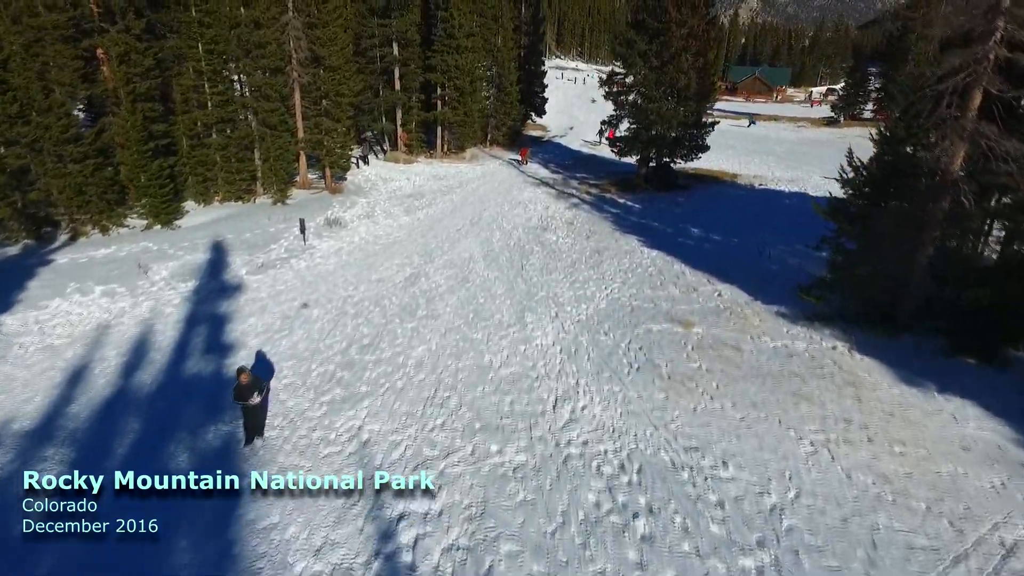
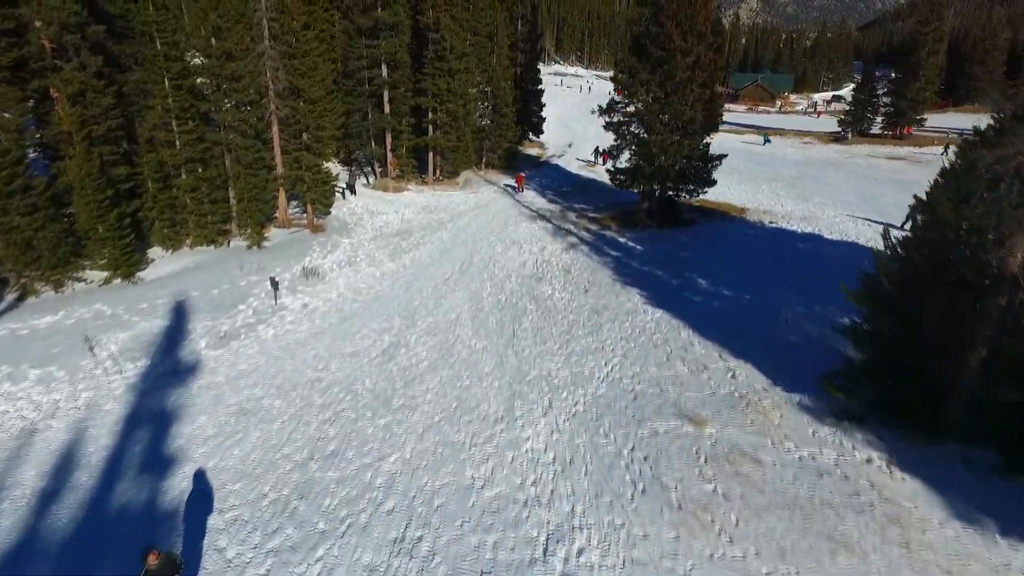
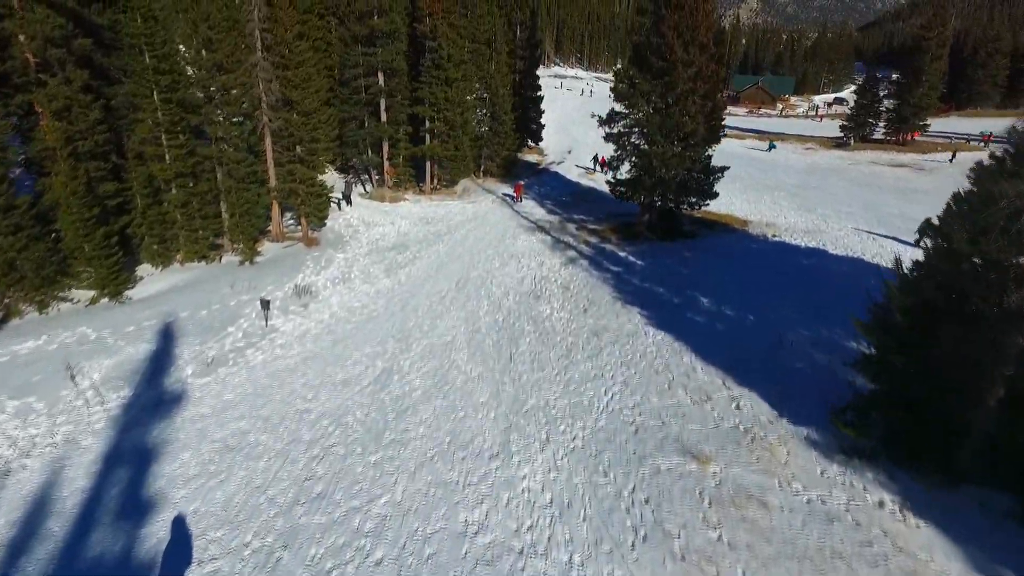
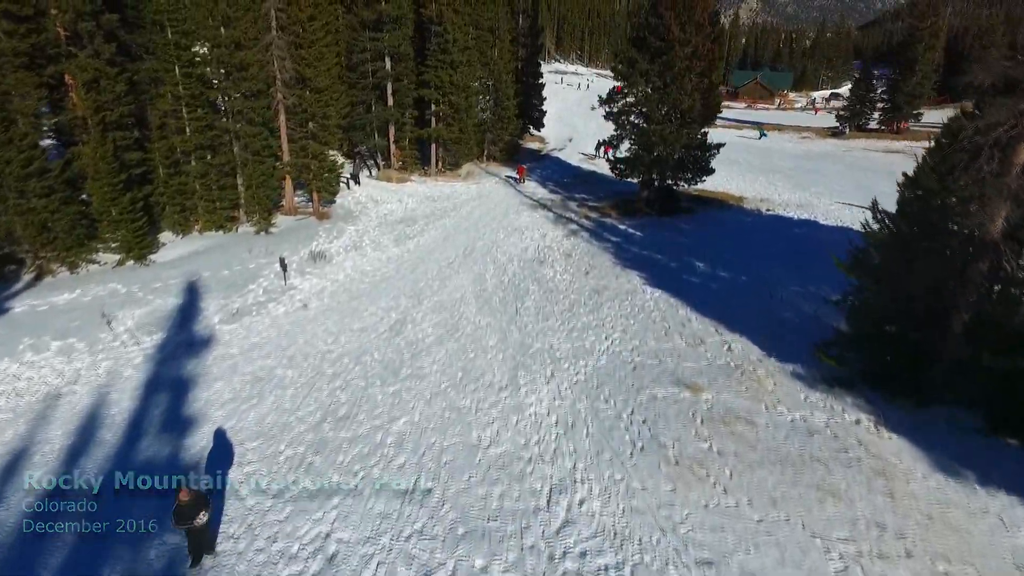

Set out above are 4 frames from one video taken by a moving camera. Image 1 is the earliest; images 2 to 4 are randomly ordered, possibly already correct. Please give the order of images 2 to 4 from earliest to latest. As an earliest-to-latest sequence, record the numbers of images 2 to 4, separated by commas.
4, 2, 3
